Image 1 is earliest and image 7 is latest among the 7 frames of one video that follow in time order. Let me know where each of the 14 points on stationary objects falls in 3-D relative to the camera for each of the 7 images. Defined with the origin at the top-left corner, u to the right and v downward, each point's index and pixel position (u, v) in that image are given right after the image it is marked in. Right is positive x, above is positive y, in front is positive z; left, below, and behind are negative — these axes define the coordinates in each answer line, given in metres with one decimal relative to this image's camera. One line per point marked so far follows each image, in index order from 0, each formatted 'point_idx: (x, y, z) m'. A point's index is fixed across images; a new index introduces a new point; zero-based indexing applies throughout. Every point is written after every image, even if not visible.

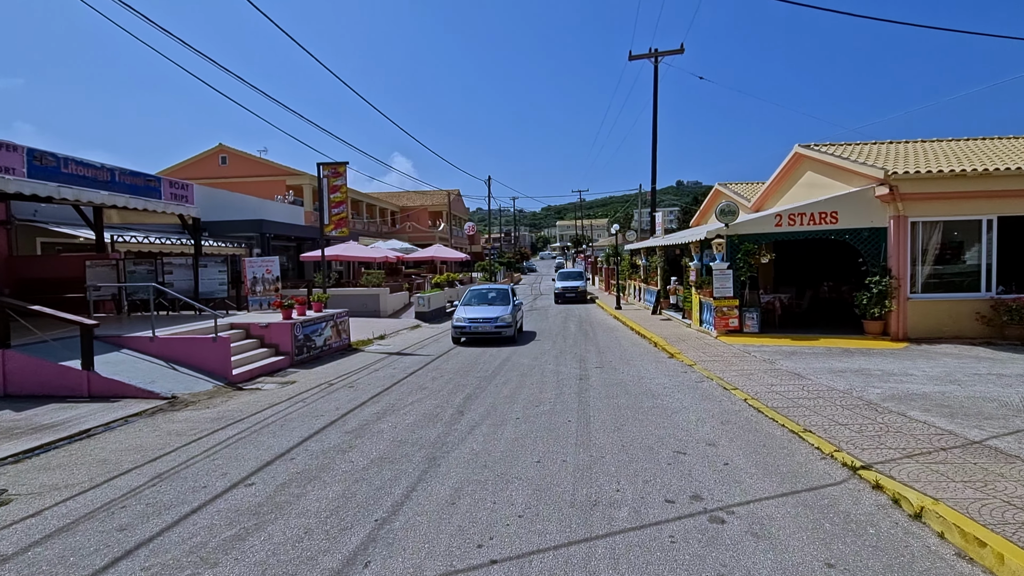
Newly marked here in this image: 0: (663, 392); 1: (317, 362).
0: (+2.5, -1.7, +8.2) m
1: (-4.7, -1.8, +12.1) m
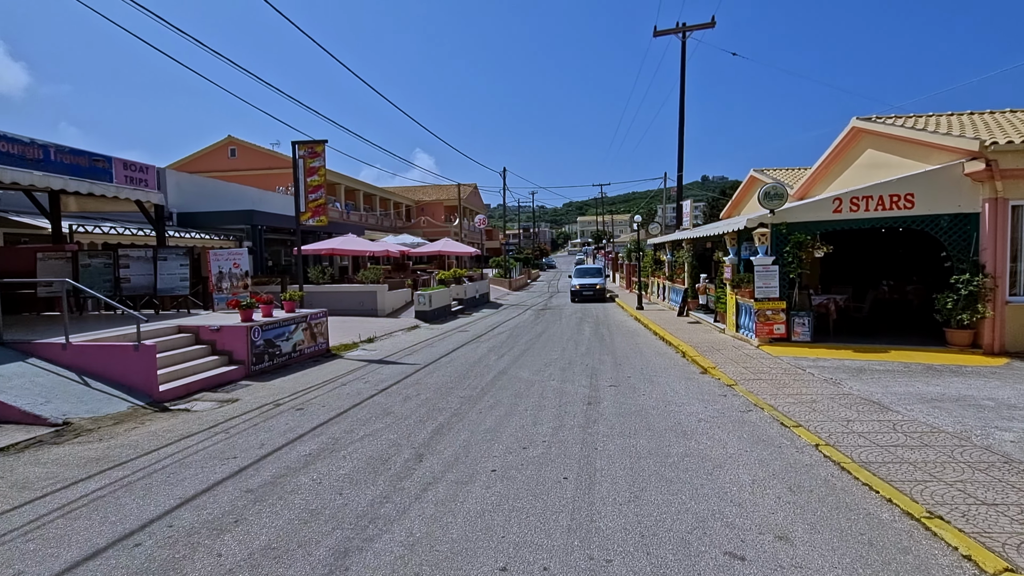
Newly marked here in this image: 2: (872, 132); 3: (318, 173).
0: (+2.2, -1.7, +6.1) m
1: (-4.7, -1.7, +10.3) m
2: (+9.2, +4.0, +13.0) m
3: (-4.7, +2.8, +12.4) m
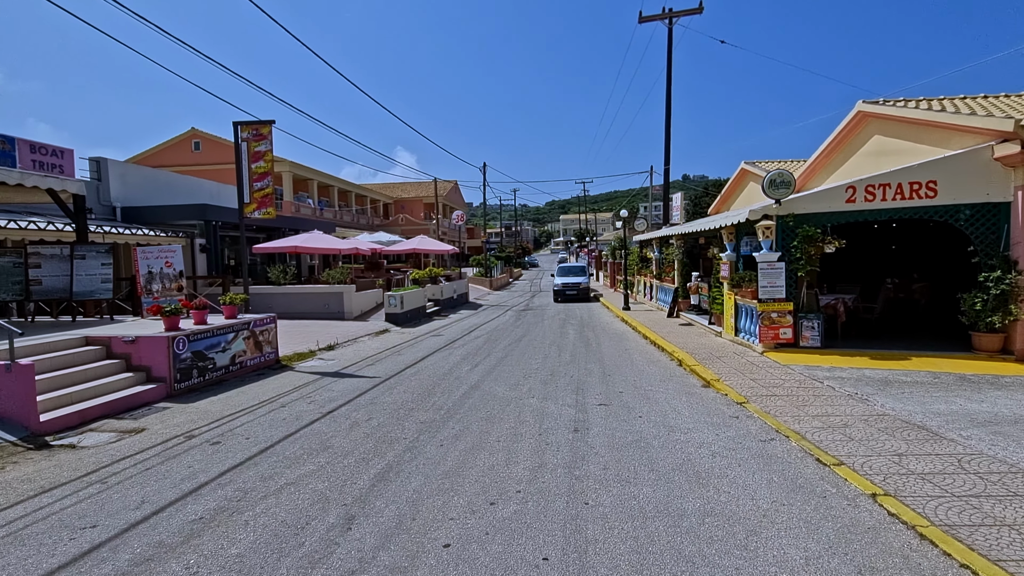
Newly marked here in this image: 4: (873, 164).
0: (+1.9, -1.7, +4.8) m
1: (-5.2, -1.8, +8.8) m
2: (+8.6, +4.0, +11.9) m
3: (-5.3, +2.8, +10.8) m
4: (+8.7, +3.0, +12.2) m
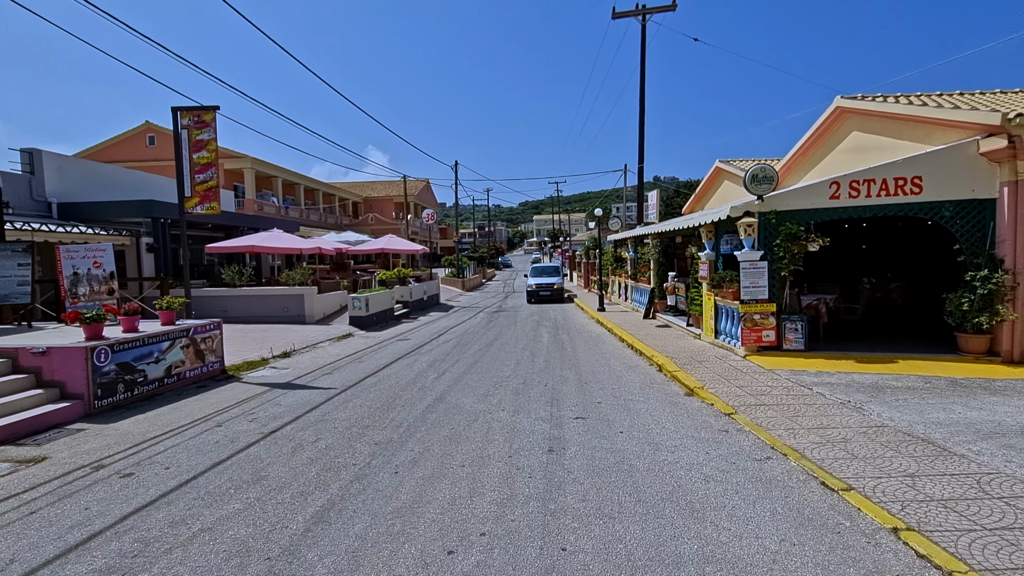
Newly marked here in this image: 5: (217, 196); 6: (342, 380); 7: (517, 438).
0: (+1.6, -1.7, +4.2) m
1: (-5.7, -1.8, +7.8) m
2: (+7.9, +4.0, +11.6) m
3: (-5.9, +2.7, +9.8) m
4: (+8.0, +3.0, +11.9) m
5: (-5.8, +1.8, +10.0) m
6: (-3.2, -1.7, +9.5) m
7: (+0.1, -1.7, +5.9) m
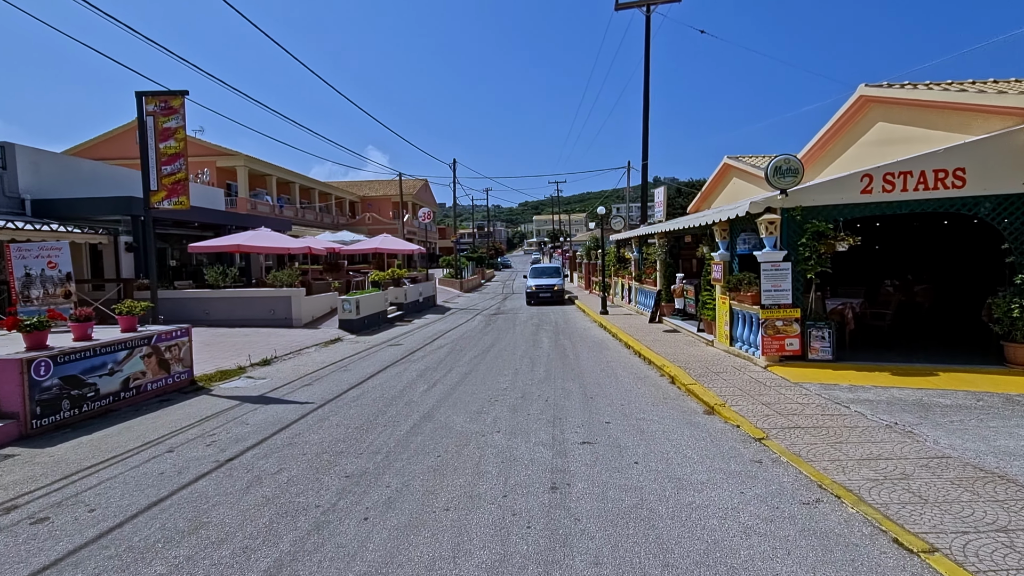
0: (+1.6, -1.8, +3.3) m
1: (-5.7, -1.8, +6.9) m
2: (+7.9, +4.0, +10.7) m
3: (-5.9, +2.7, +8.9) m
4: (+7.9, +2.9, +11.0) m
5: (-5.9, +1.8, +9.1) m
6: (-3.2, -1.8, +8.6) m
7: (0.0, -1.8, +5.0) m
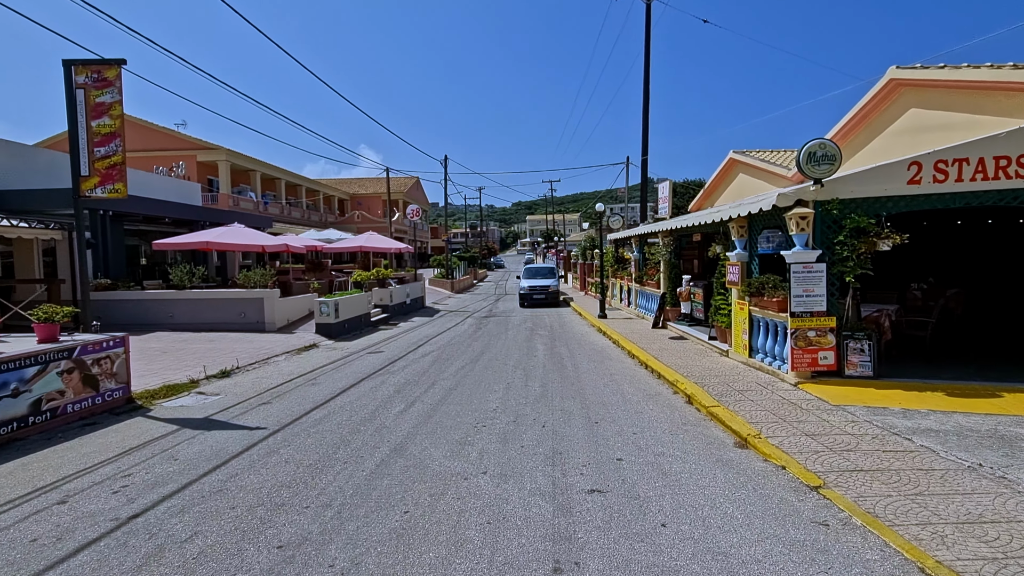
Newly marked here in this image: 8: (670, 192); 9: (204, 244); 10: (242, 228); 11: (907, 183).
0: (+1.5, -1.9, +2.1) m
1: (-5.8, -1.9, +5.6) m
2: (+7.8, +3.9, +9.6) m
3: (-6.1, +2.6, +7.6) m
4: (+7.8, +2.8, +9.9) m
5: (-6.0, +1.7, +7.8) m
6: (-3.3, -1.8, +7.3) m
7: (-0.1, -1.8, +3.8) m
8: (+6.3, +3.9, +20.8) m
9: (-10.8, +1.5, +17.9) m
10: (-10.3, +2.3, +19.6) m
11: (+5.6, +1.5, +7.1) m
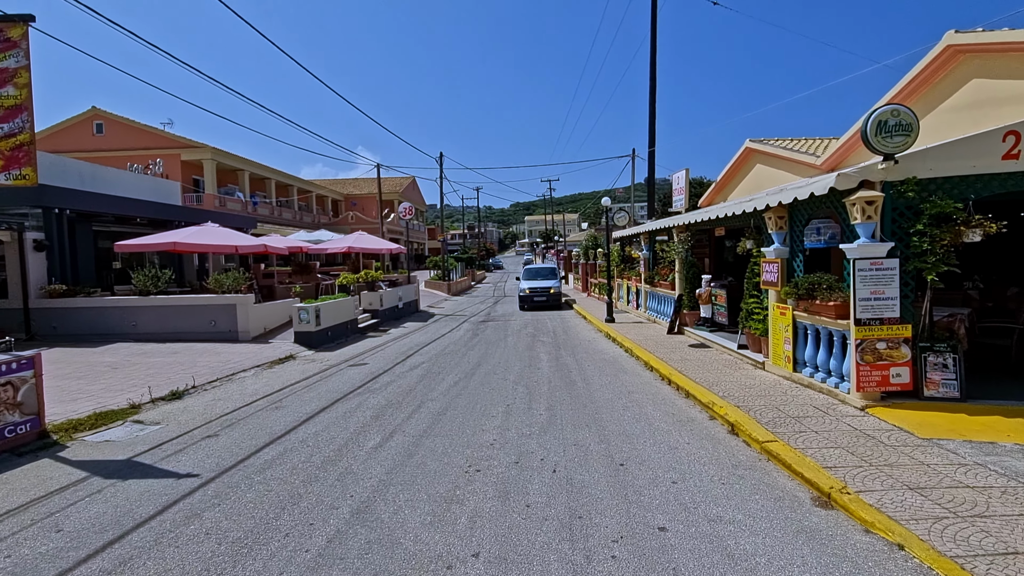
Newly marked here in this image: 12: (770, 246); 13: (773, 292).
0: (+1.6, -1.9, +0.7) m
1: (-5.8, -2.0, +4.1) m
2: (+7.7, +3.9, +8.2) m
3: (-6.1, +2.5, +6.2) m
4: (+7.7, +2.8, +8.5) m
5: (-6.0, +1.6, +6.4) m
6: (-3.3, -1.9, +5.9) m
7: (0.0, -1.9, +2.3) m
8: (+6.2, +3.8, +19.4) m
9: (-10.8, +1.4, +16.5) m
10: (-10.4, +2.1, +18.2) m
11: (+5.6, +1.5, +5.7) m
12: (+4.3, +0.7, +8.5) m
13: (+4.2, 0.0, +8.2) m
